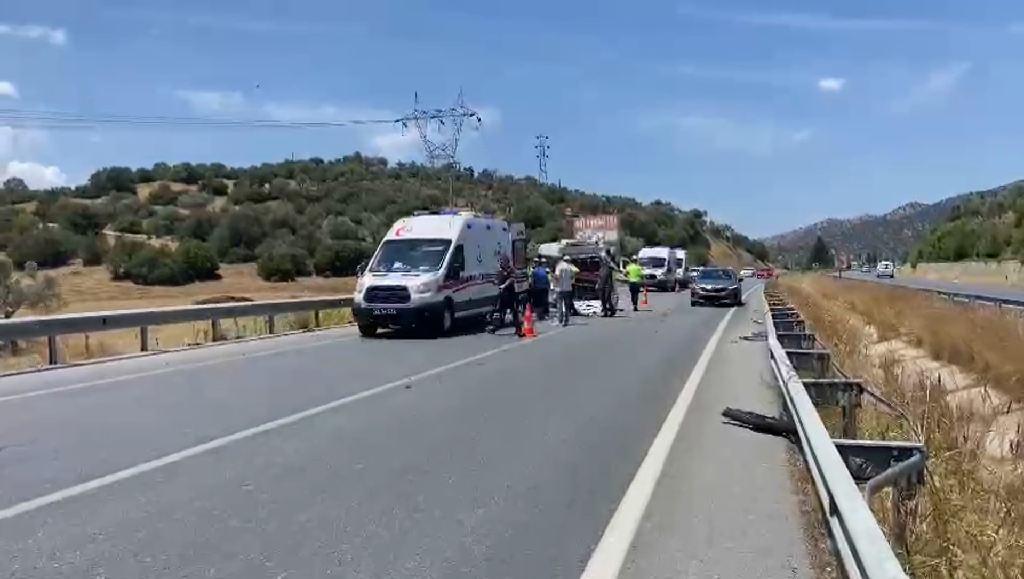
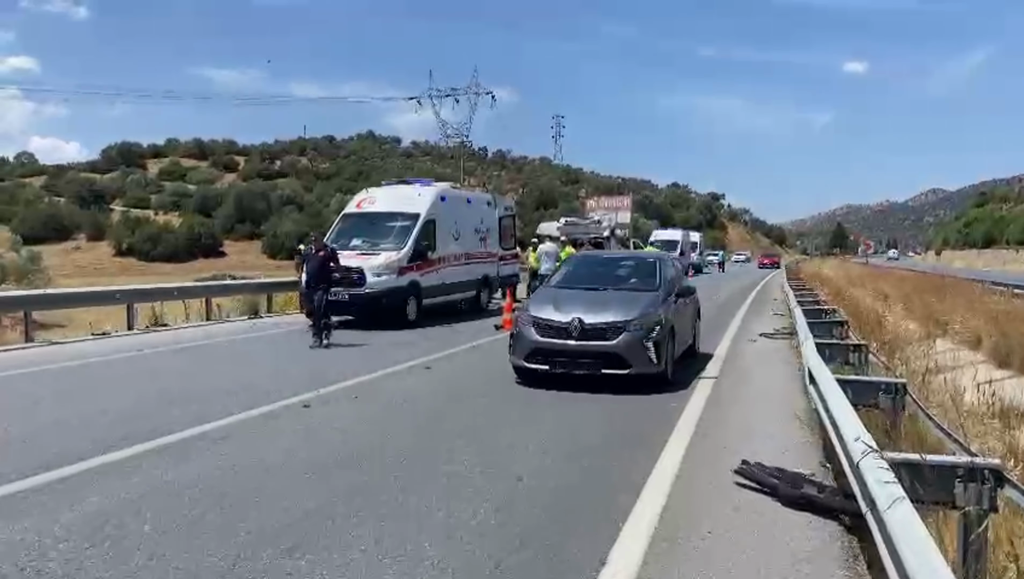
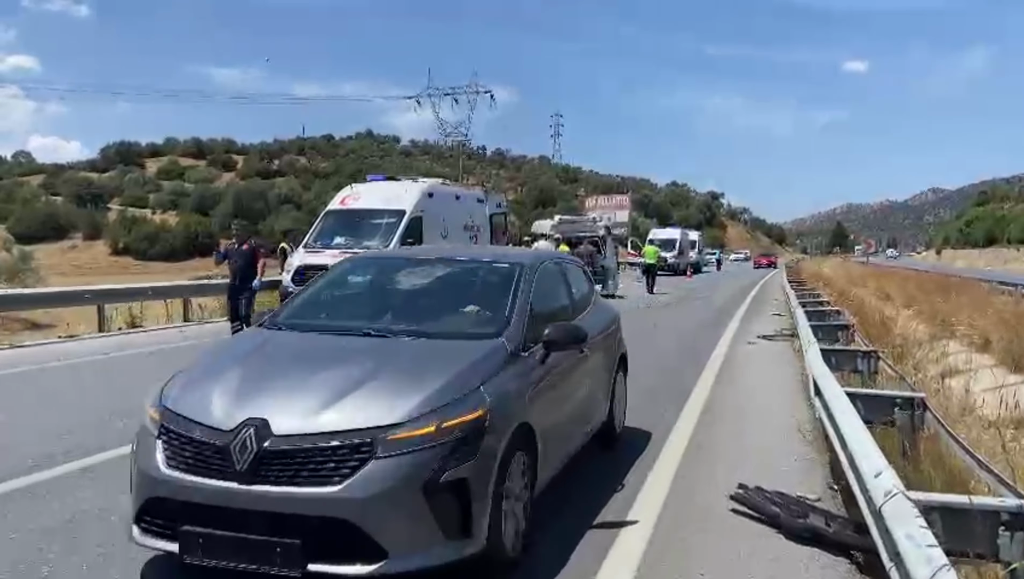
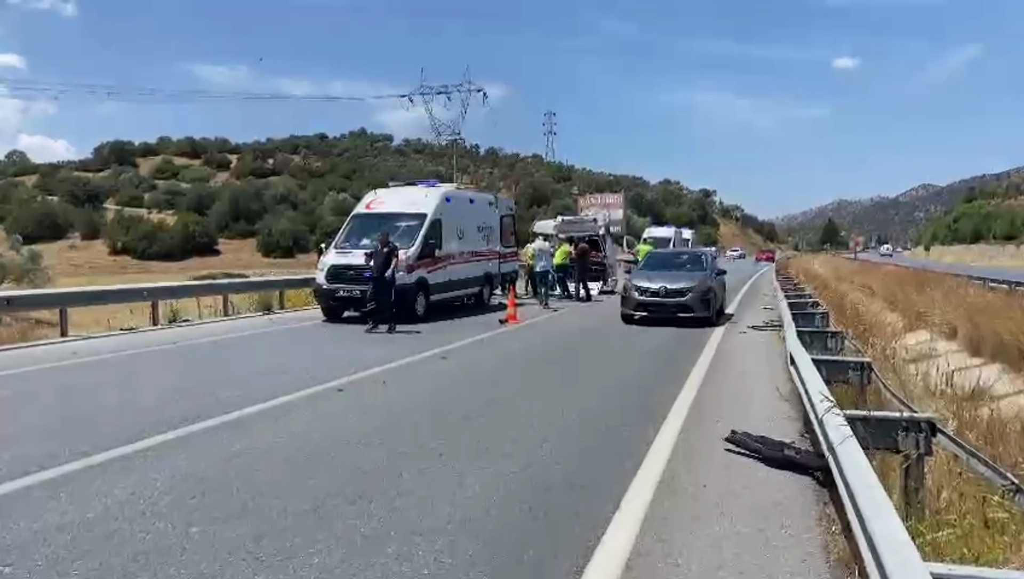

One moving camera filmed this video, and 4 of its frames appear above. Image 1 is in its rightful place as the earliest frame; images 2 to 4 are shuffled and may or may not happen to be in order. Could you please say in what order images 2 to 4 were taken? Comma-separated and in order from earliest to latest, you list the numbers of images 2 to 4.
4, 2, 3
